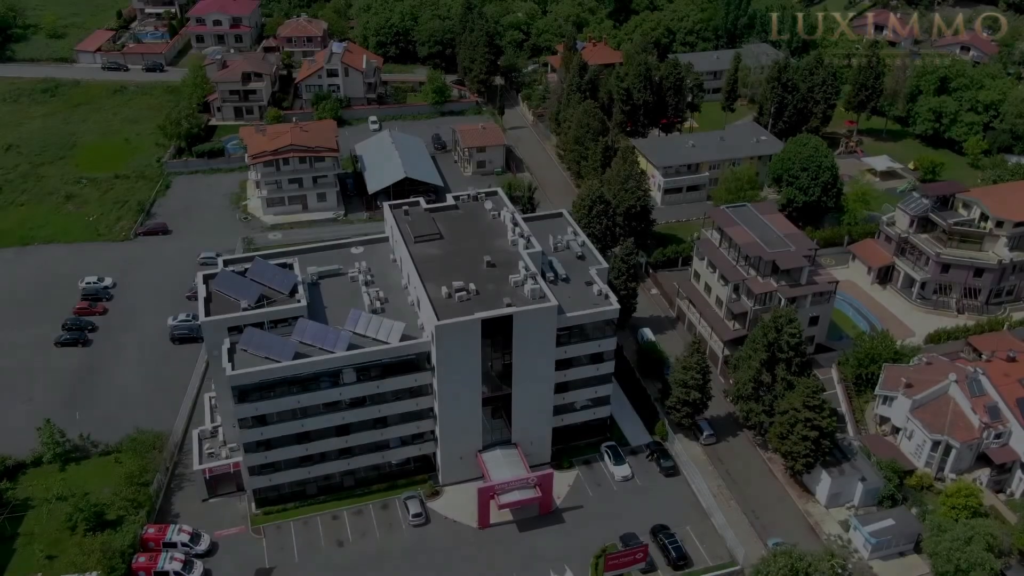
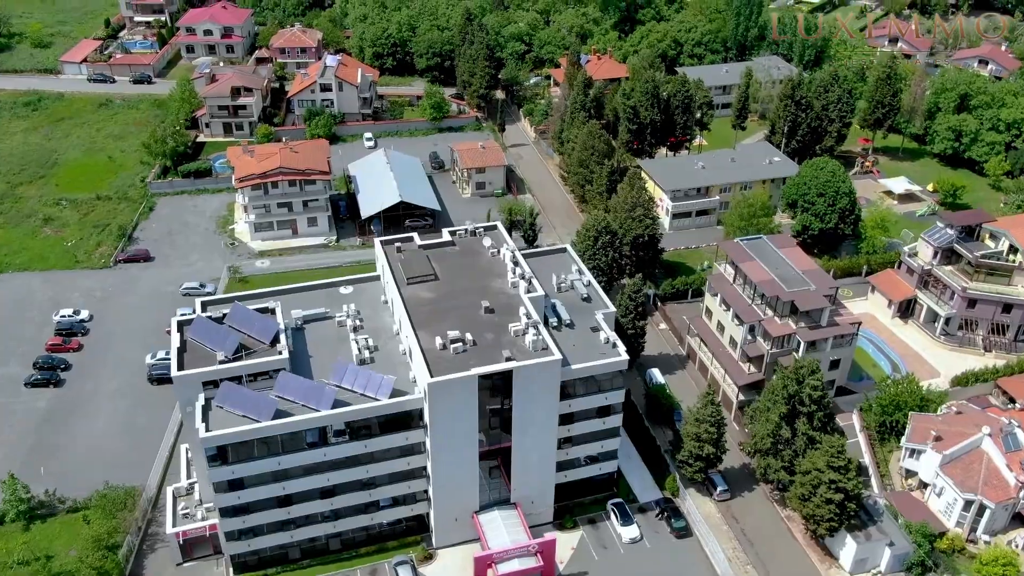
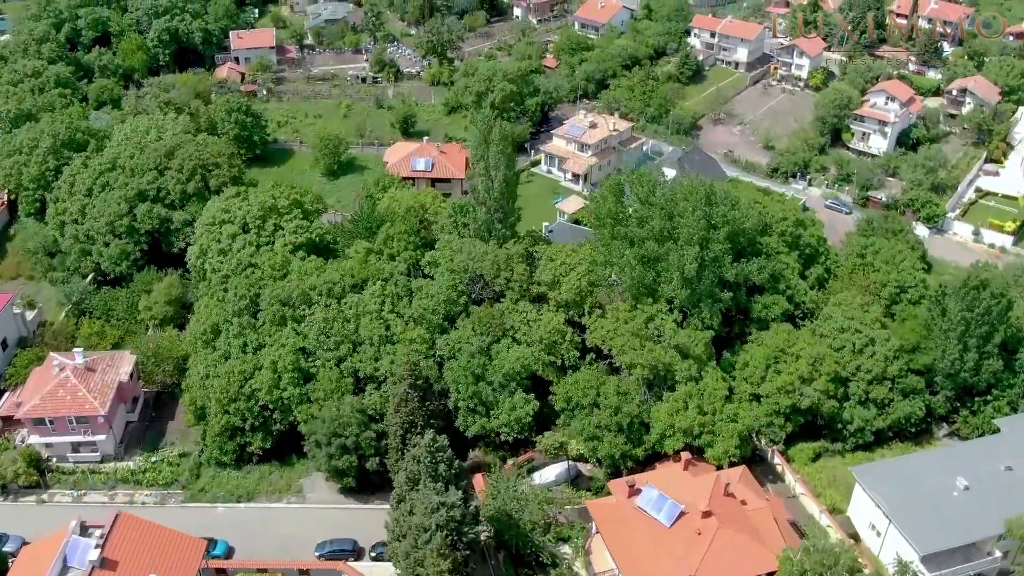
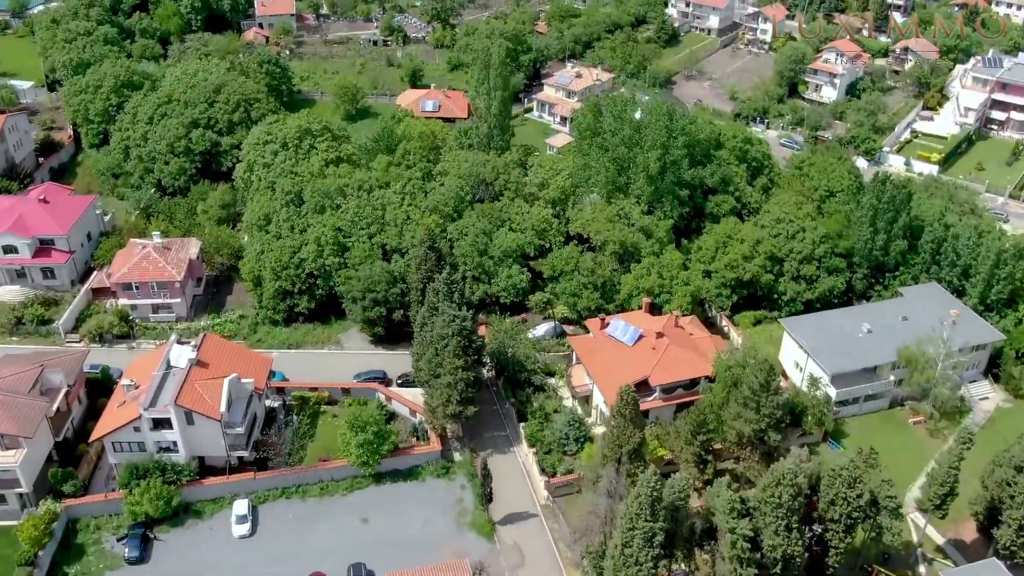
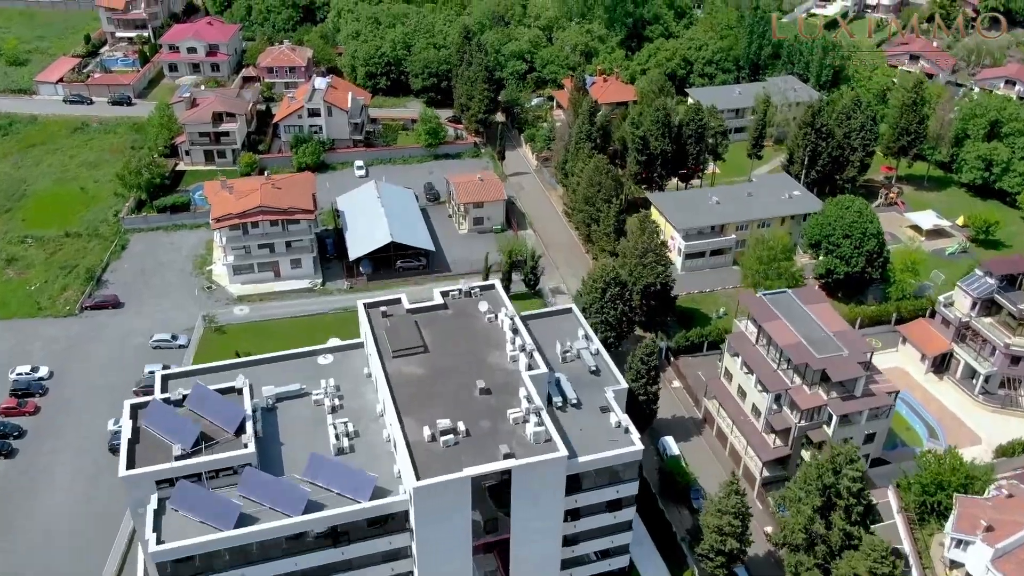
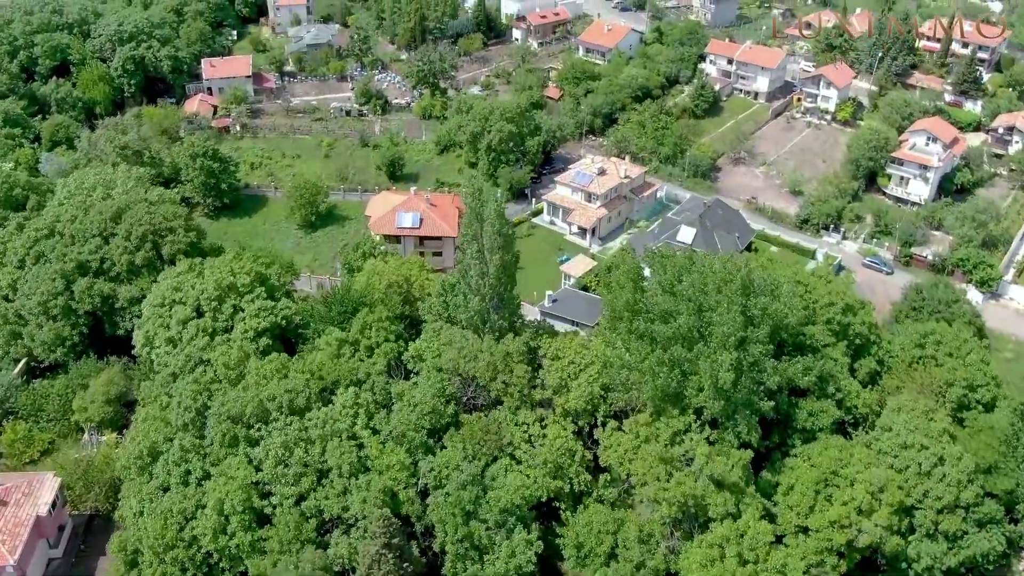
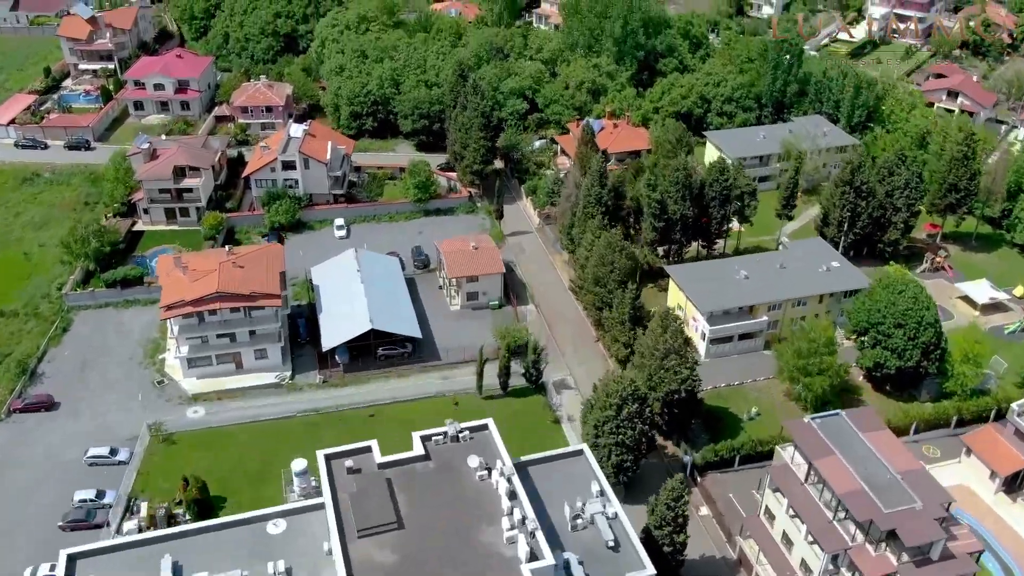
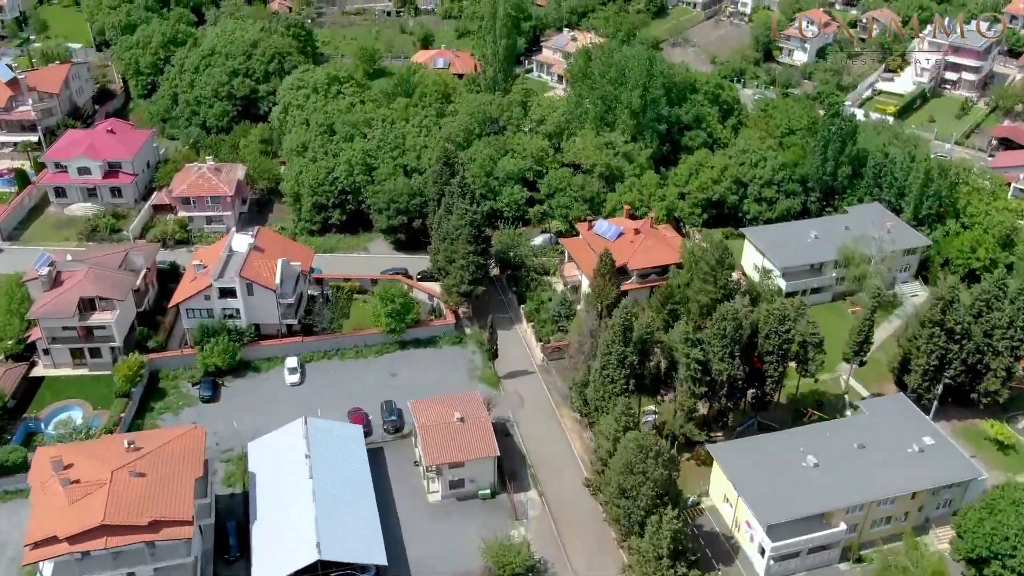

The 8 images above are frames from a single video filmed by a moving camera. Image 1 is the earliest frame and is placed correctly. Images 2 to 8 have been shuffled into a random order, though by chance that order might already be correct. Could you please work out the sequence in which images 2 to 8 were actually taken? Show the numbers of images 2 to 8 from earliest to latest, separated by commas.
2, 5, 7, 8, 4, 3, 6
